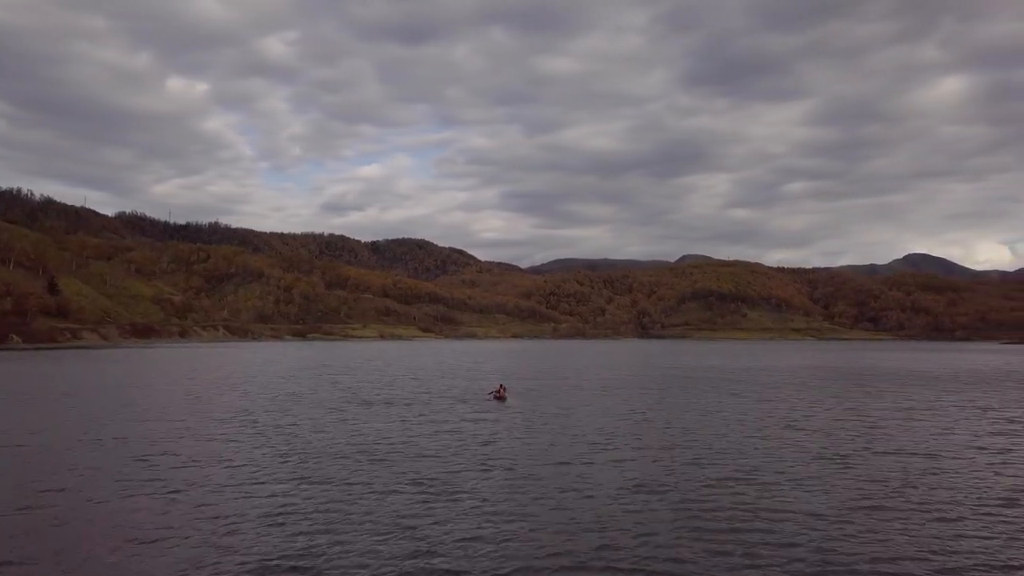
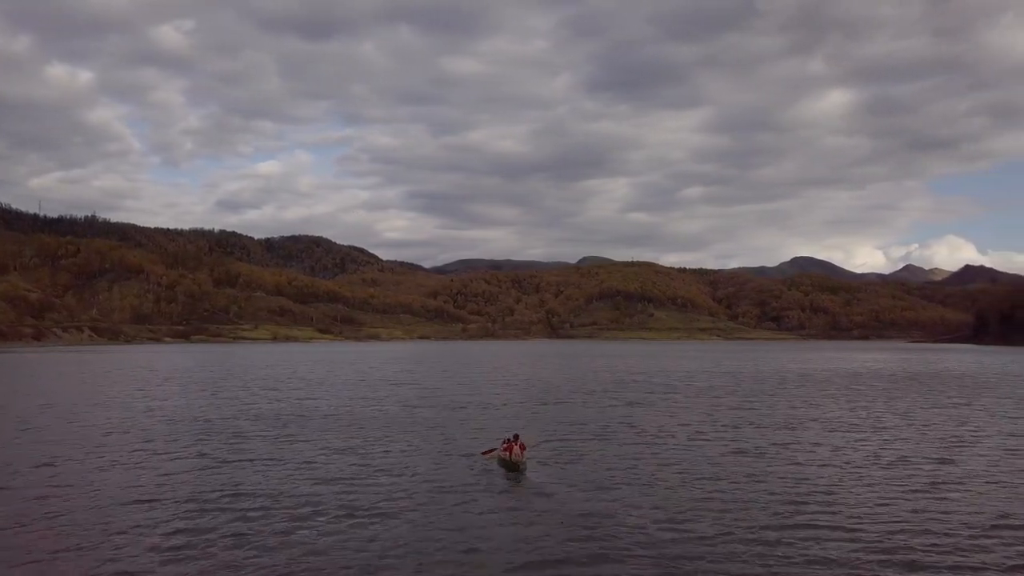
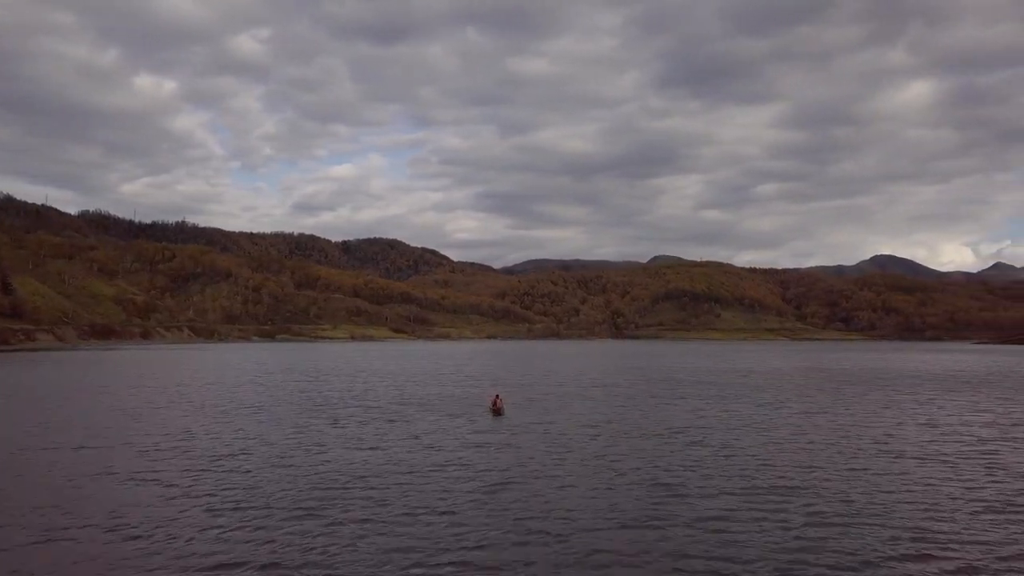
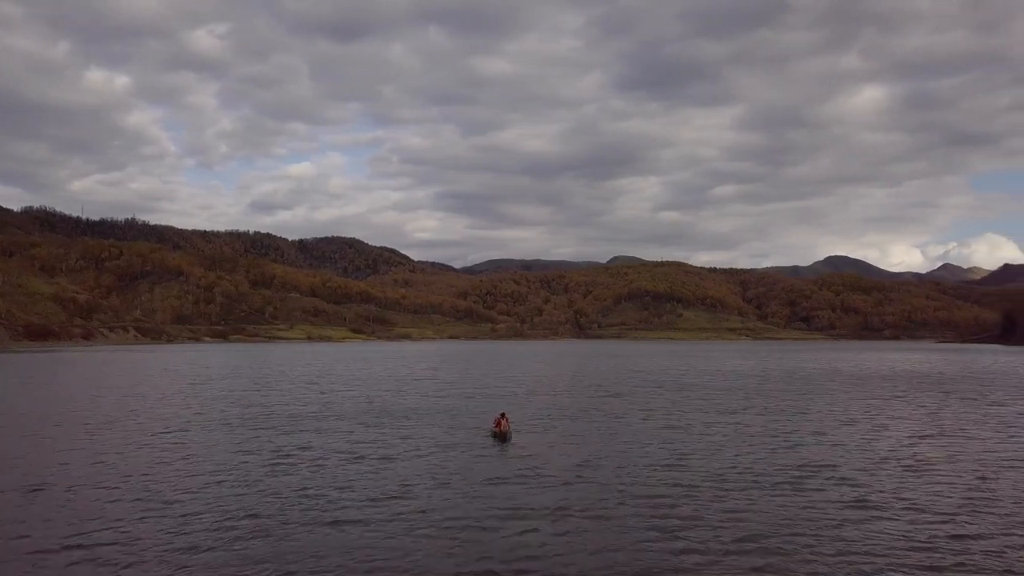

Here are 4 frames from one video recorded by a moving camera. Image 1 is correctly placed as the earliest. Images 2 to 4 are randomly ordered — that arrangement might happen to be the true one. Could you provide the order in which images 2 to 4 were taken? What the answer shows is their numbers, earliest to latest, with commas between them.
3, 4, 2
